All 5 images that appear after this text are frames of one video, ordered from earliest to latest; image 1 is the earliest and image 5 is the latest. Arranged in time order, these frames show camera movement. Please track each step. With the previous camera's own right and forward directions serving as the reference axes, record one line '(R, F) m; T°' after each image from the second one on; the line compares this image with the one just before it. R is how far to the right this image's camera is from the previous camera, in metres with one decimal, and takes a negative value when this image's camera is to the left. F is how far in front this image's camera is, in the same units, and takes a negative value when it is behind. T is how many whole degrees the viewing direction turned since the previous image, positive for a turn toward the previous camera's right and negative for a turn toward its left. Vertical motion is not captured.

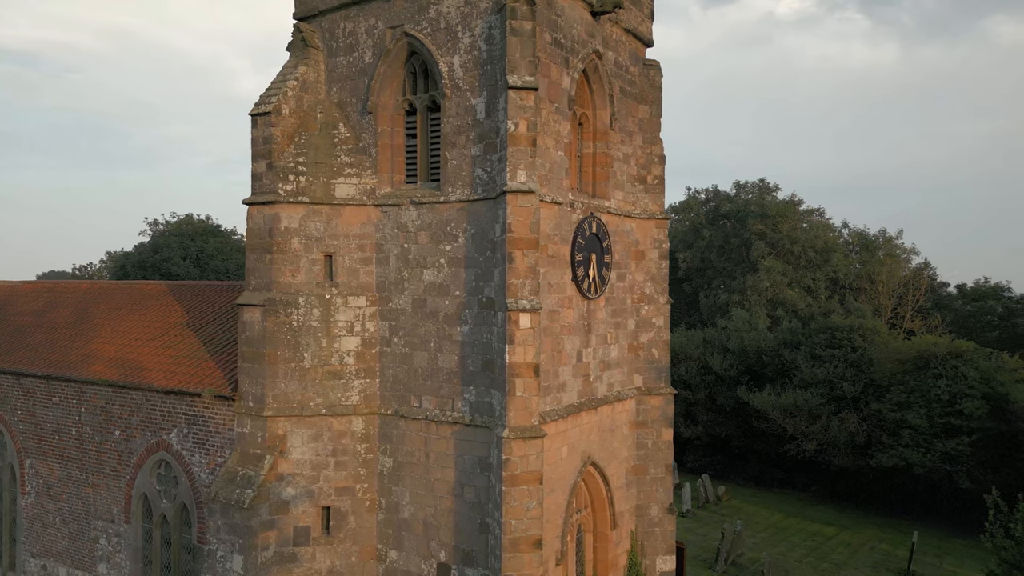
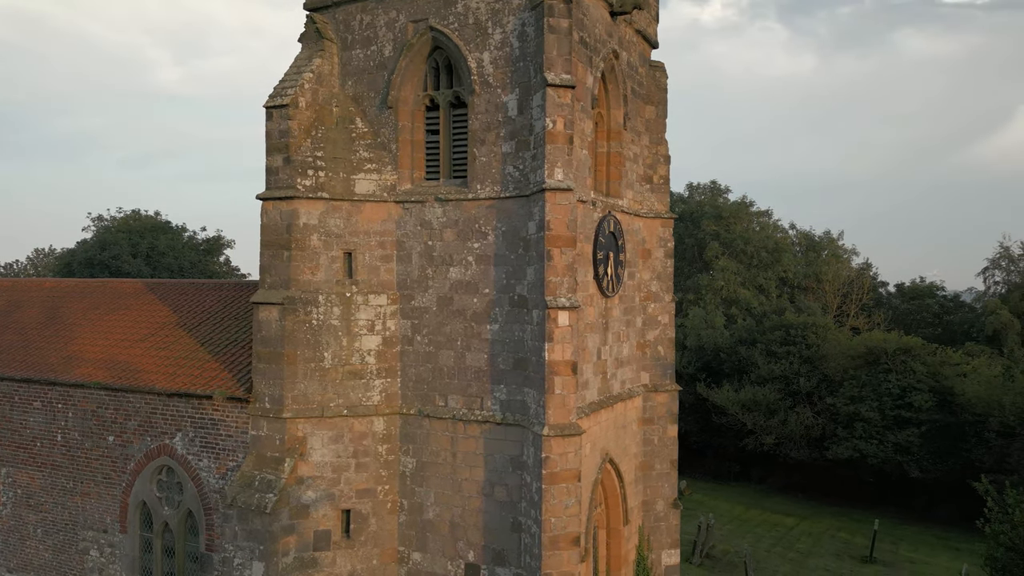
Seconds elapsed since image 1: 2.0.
(-1.5, +0.1) m; +5°
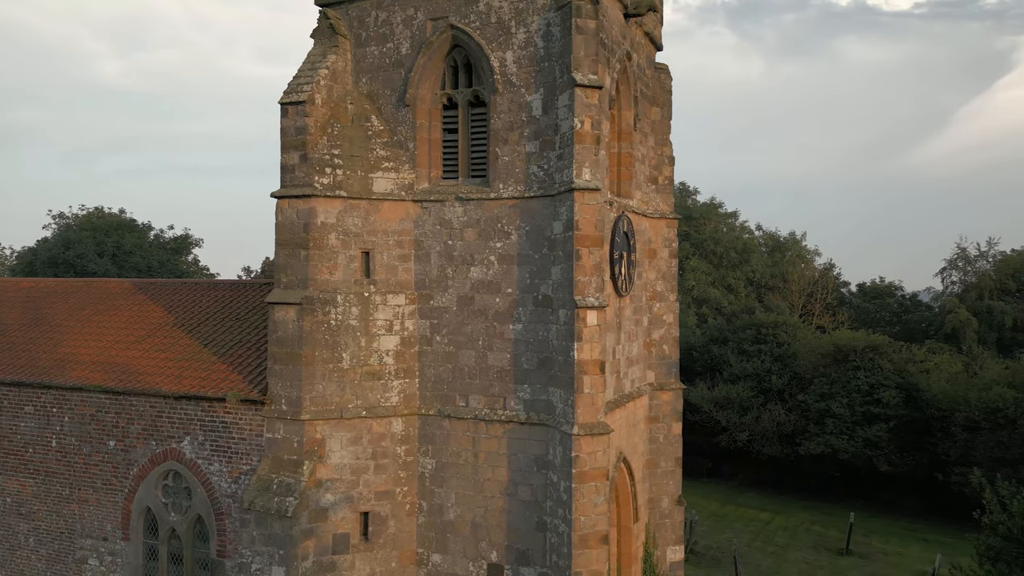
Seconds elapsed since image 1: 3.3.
(-1.1, 0.0) m; +3°
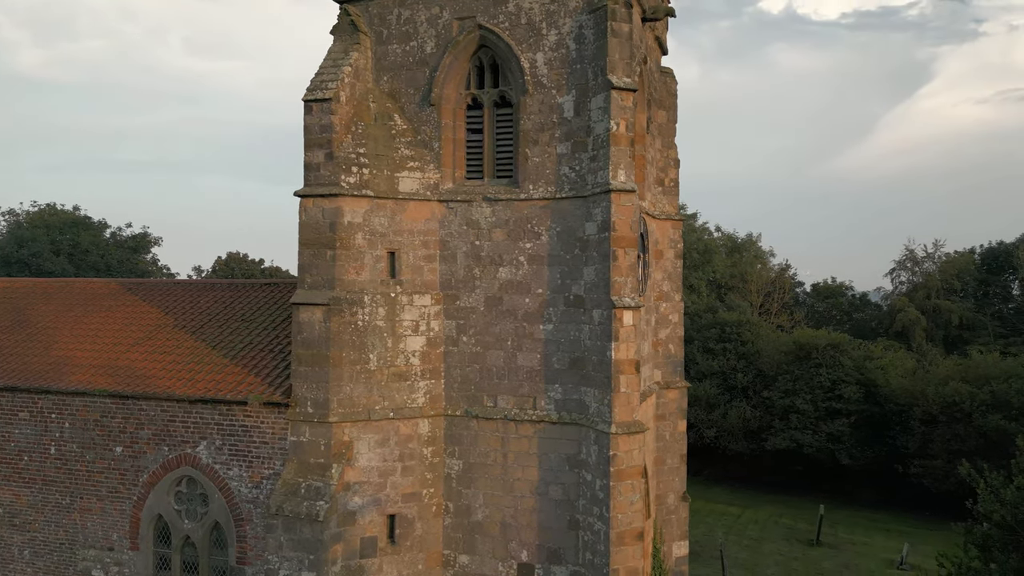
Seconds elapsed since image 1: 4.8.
(-1.4, 0.0) m; +4°
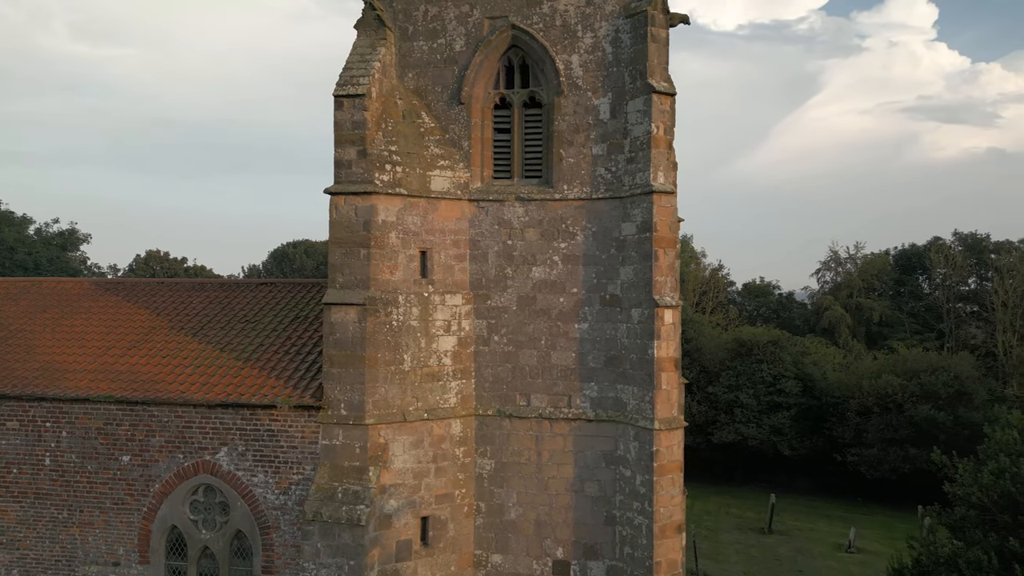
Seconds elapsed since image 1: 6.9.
(-1.9, 0.0) m; +6°
